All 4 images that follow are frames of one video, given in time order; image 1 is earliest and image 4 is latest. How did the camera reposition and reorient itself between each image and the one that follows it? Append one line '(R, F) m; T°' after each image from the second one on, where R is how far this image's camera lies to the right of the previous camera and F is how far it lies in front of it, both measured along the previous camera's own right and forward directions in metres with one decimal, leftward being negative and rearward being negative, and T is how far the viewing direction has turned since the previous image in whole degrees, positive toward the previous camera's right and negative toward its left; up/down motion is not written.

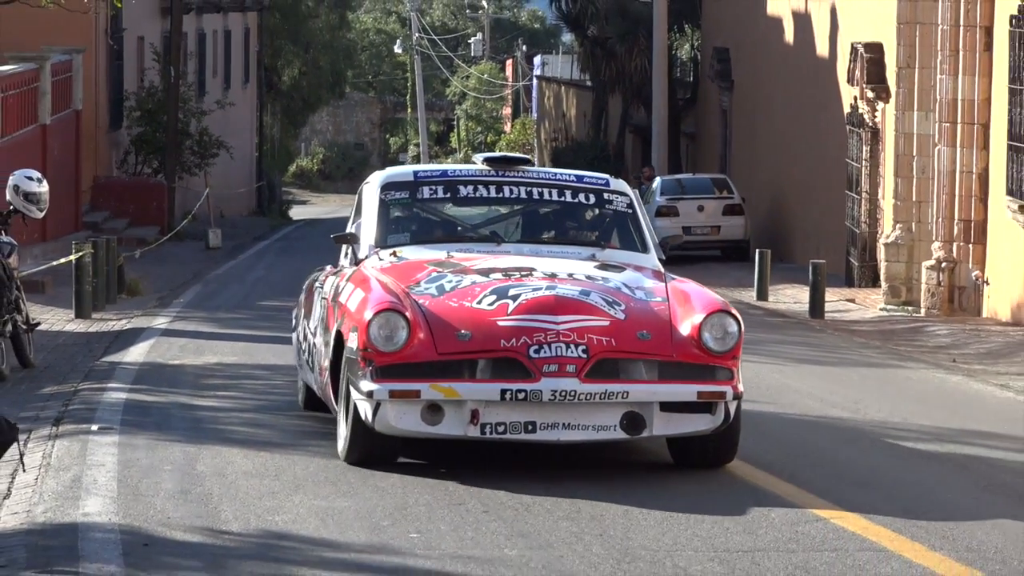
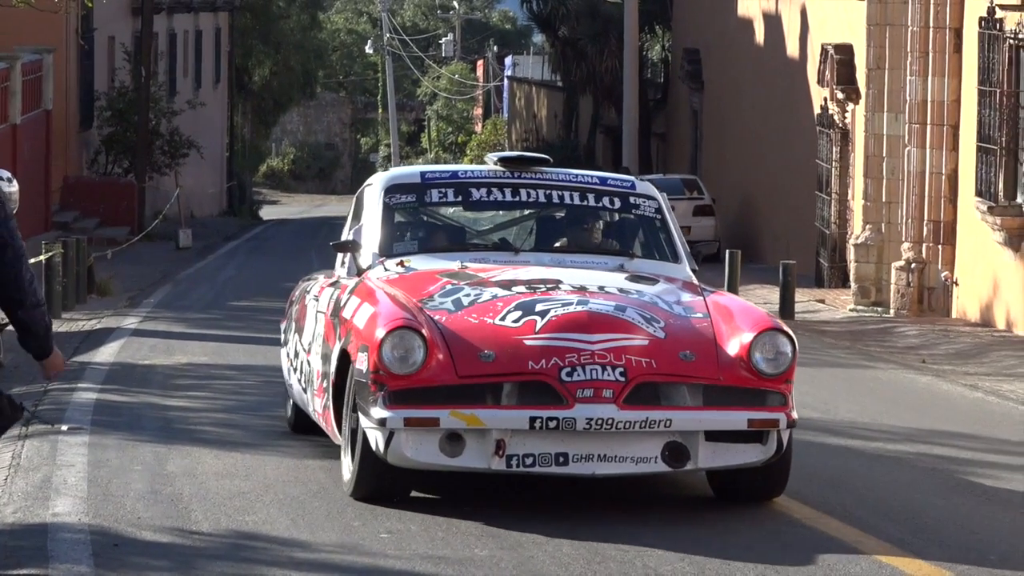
(+0.1, 0.0) m; 0°
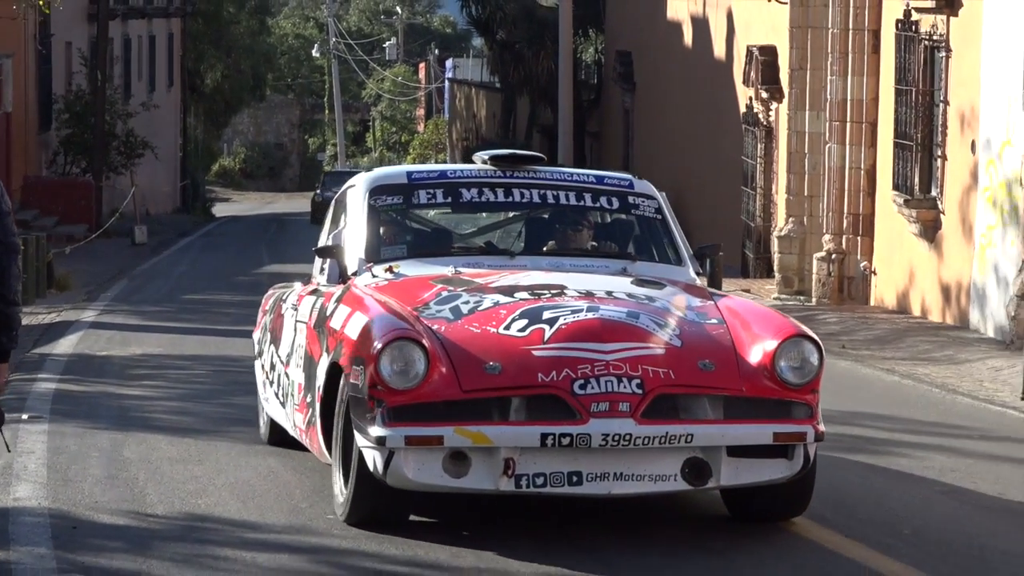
(+0.2, -0.4) m; +1°
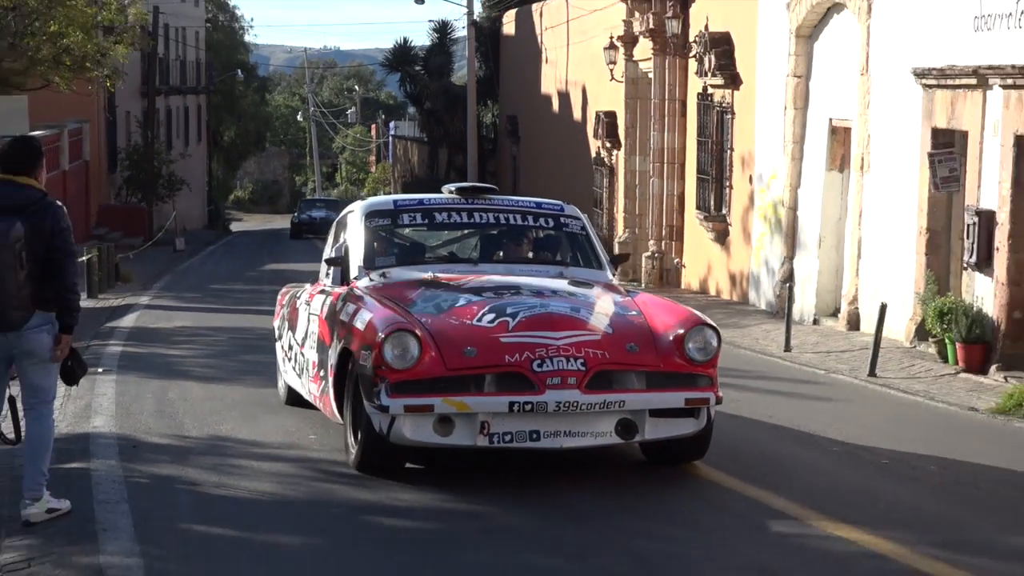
(+0.5, -3.9) m; +1°
